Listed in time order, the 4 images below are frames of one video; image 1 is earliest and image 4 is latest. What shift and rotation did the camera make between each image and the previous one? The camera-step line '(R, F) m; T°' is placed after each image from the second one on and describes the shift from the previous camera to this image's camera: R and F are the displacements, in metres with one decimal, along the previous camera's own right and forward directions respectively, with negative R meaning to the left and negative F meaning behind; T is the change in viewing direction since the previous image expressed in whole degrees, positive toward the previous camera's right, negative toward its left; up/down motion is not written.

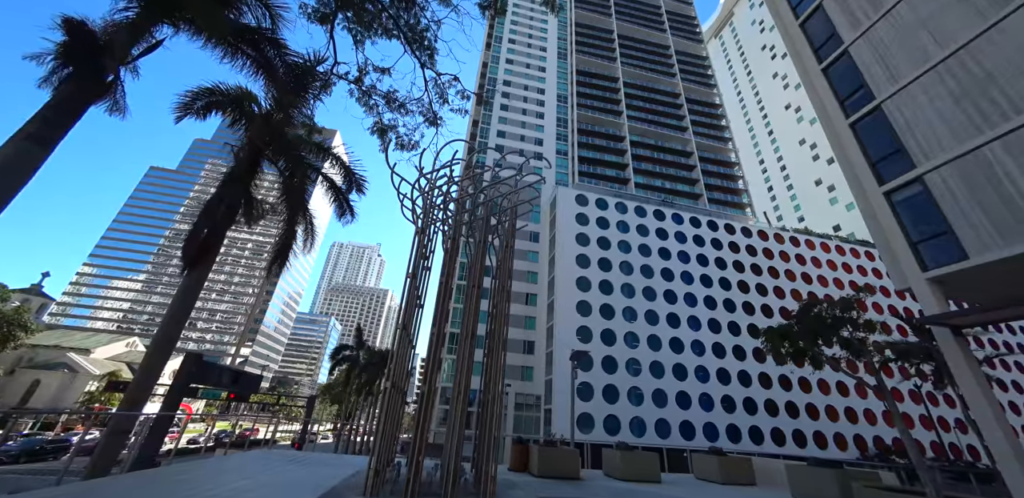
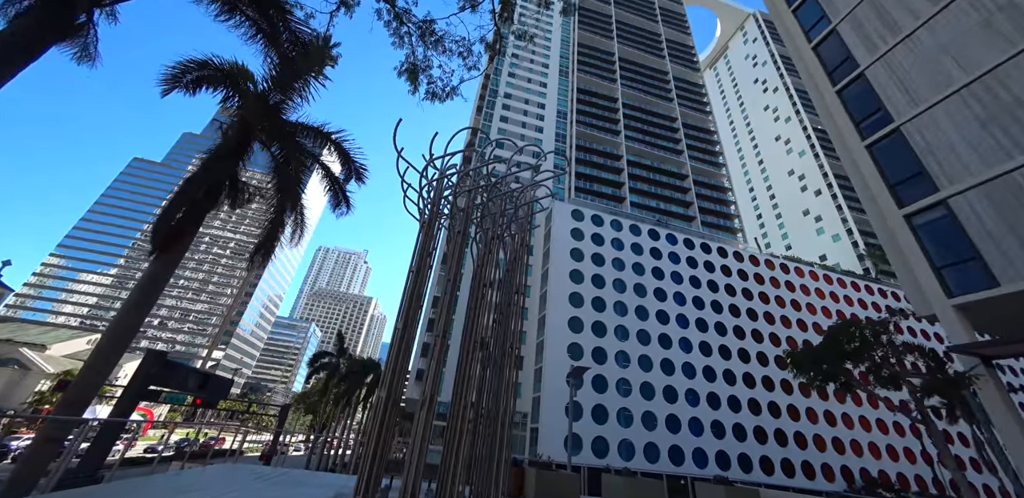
(-0.5, +0.7) m; +2°
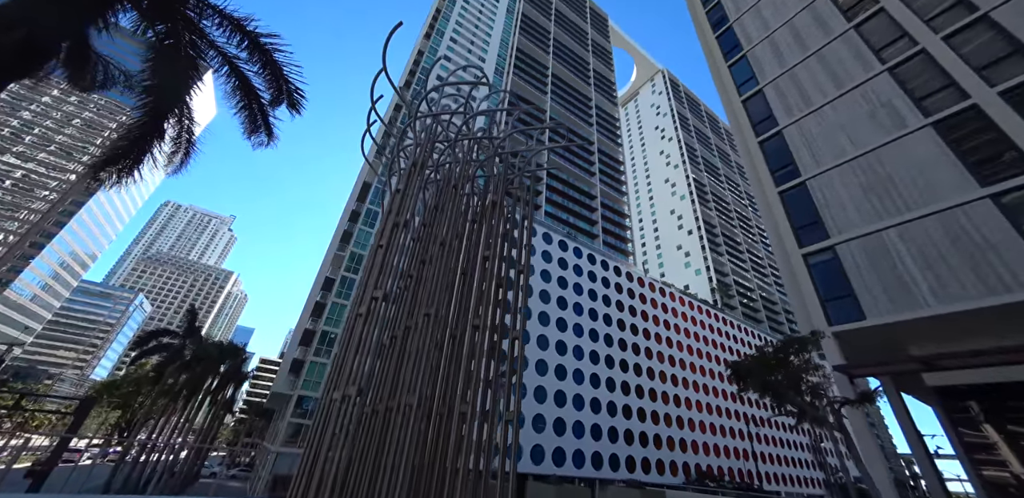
(-1.8, +1.3) m; +17°
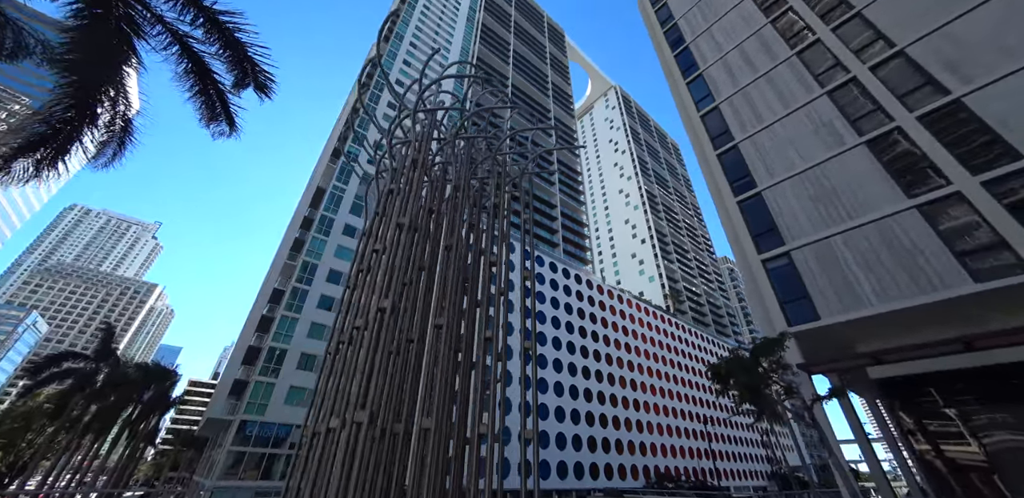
(-0.8, +0.4) m; +7°
